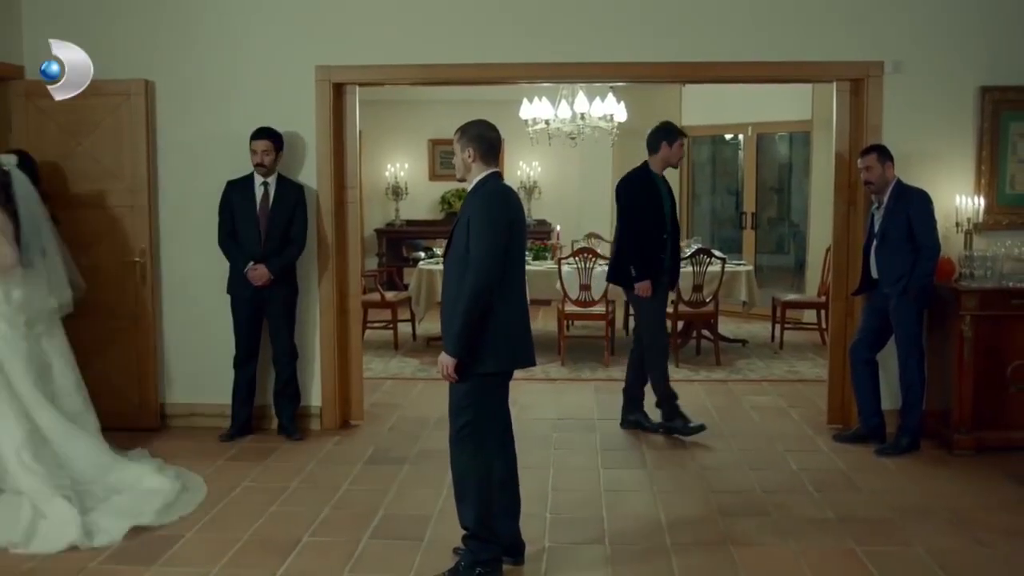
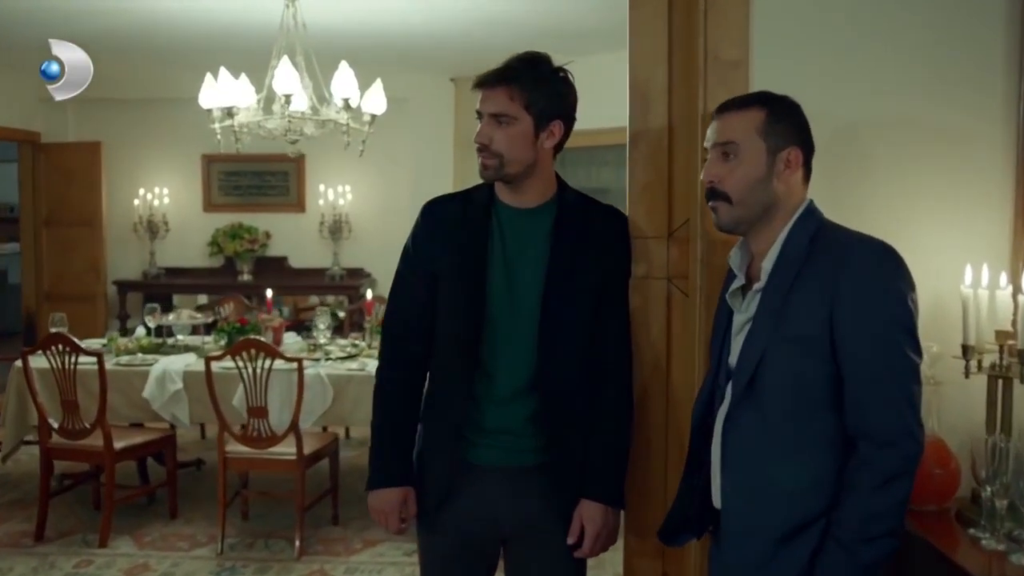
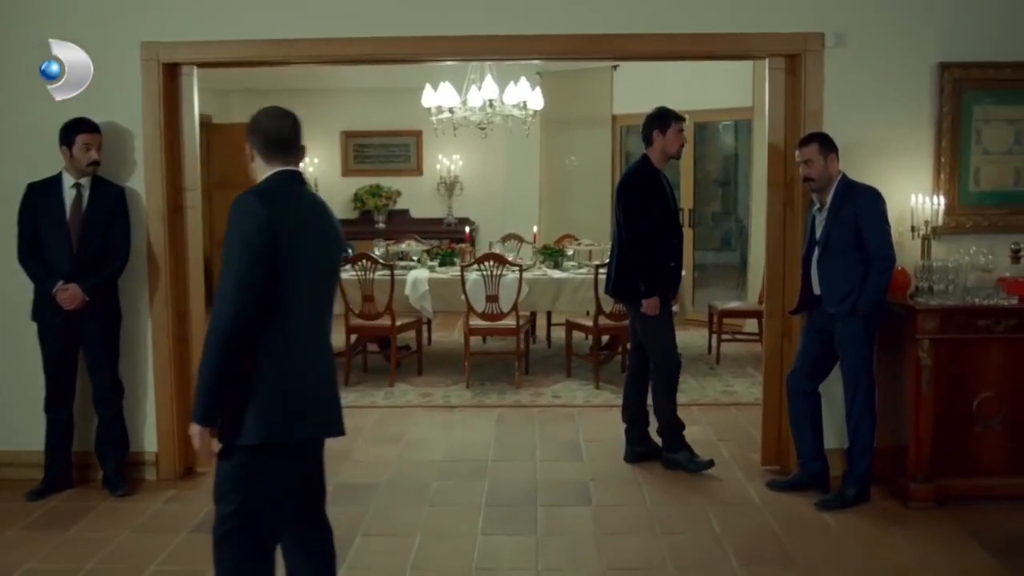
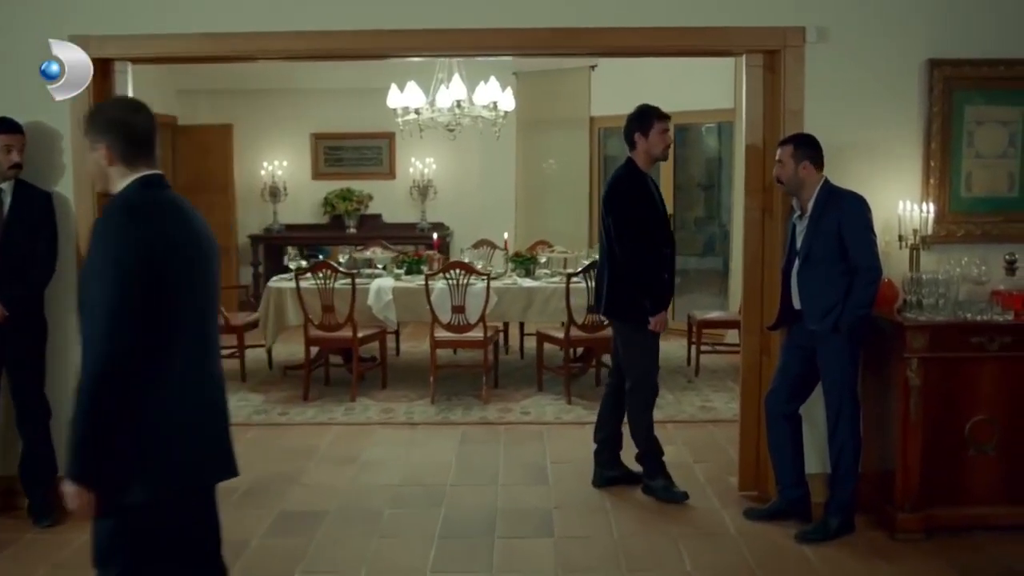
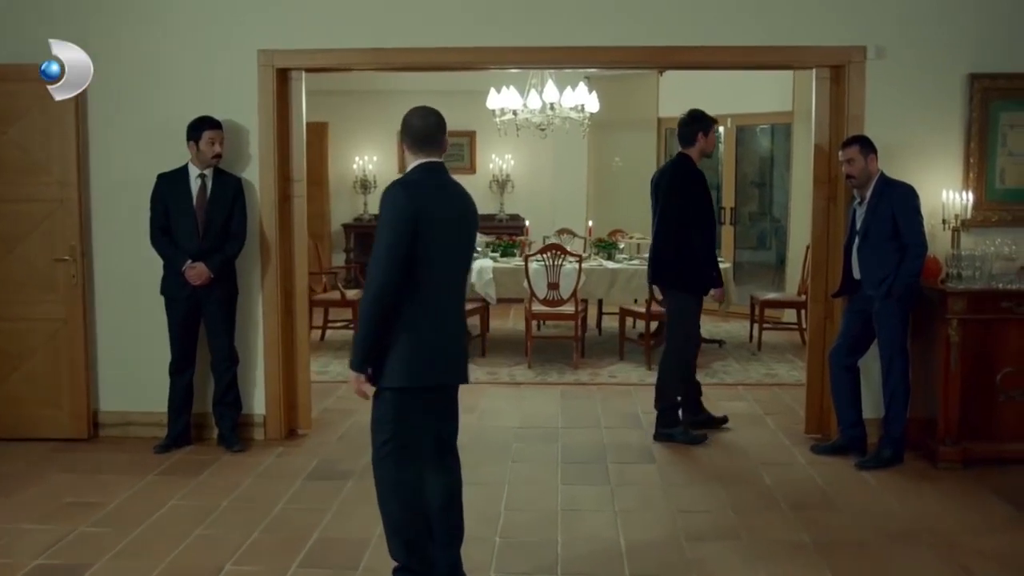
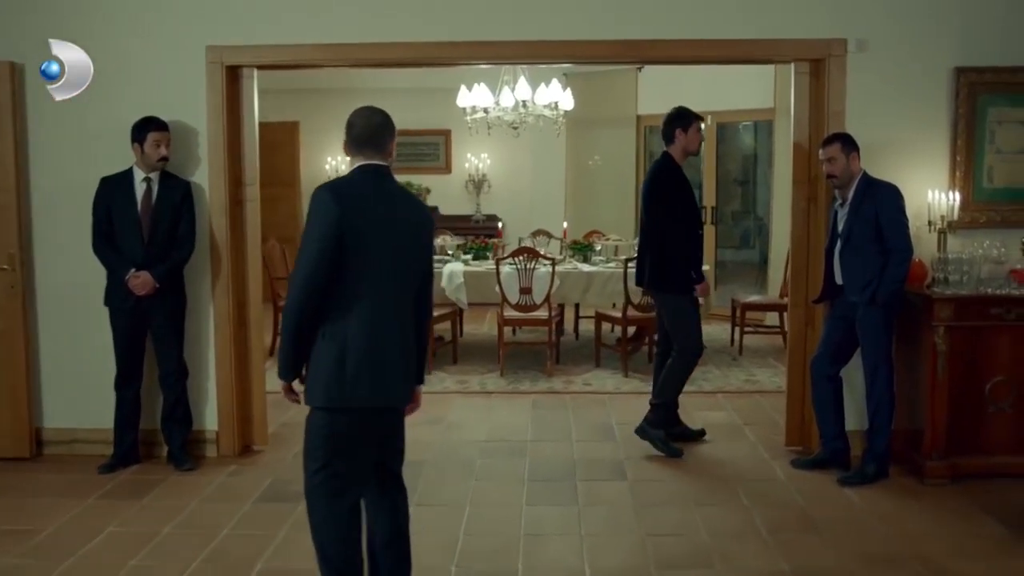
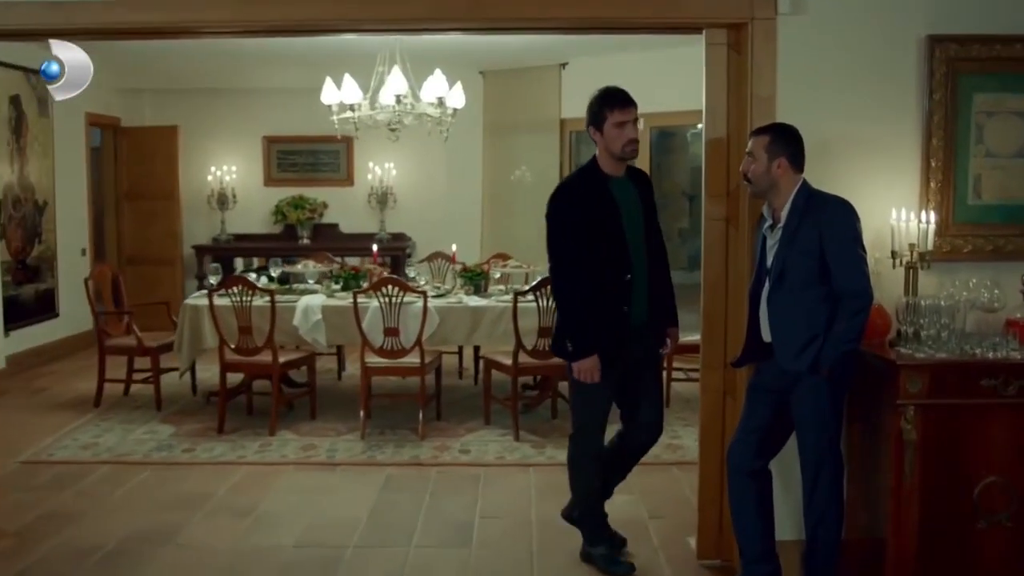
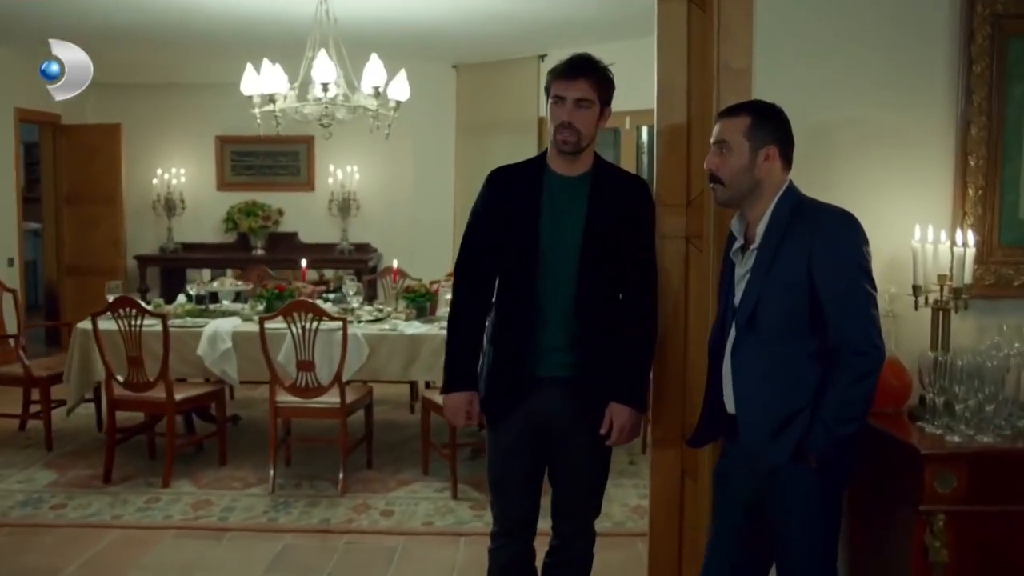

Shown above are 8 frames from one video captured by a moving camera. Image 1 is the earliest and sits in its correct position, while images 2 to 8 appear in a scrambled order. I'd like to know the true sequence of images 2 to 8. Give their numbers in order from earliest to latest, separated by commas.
5, 6, 3, 4, 7, 8, 2
